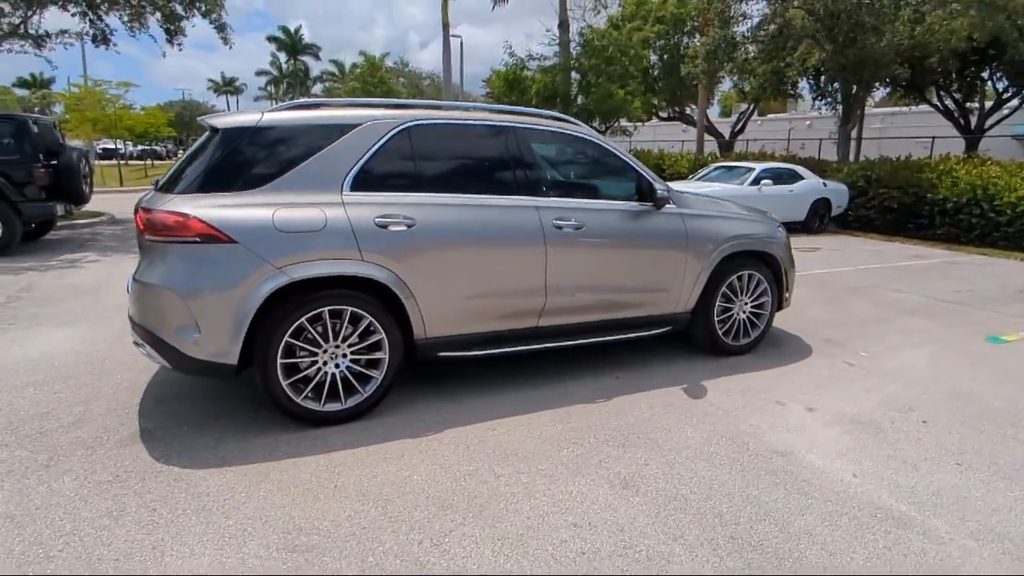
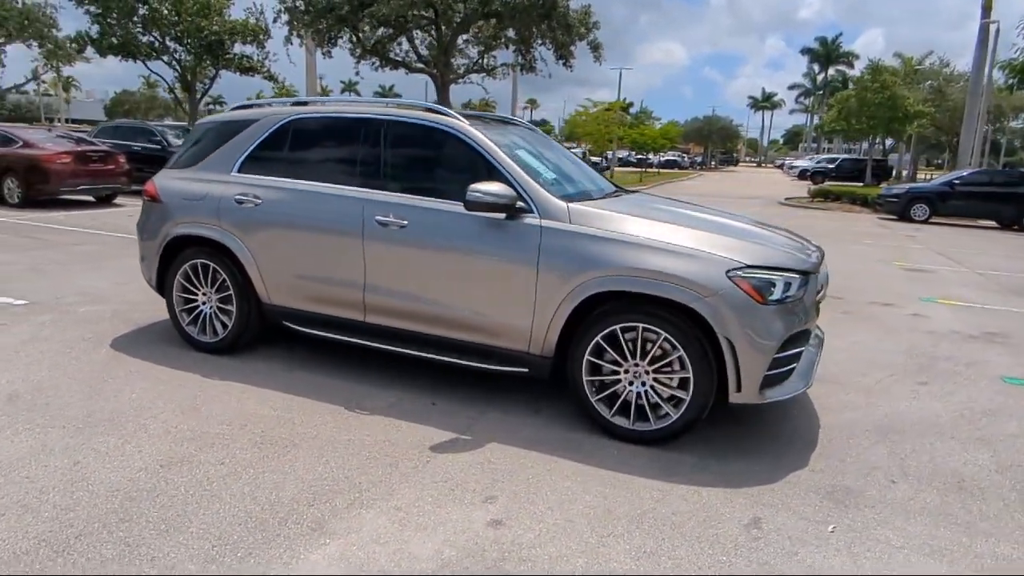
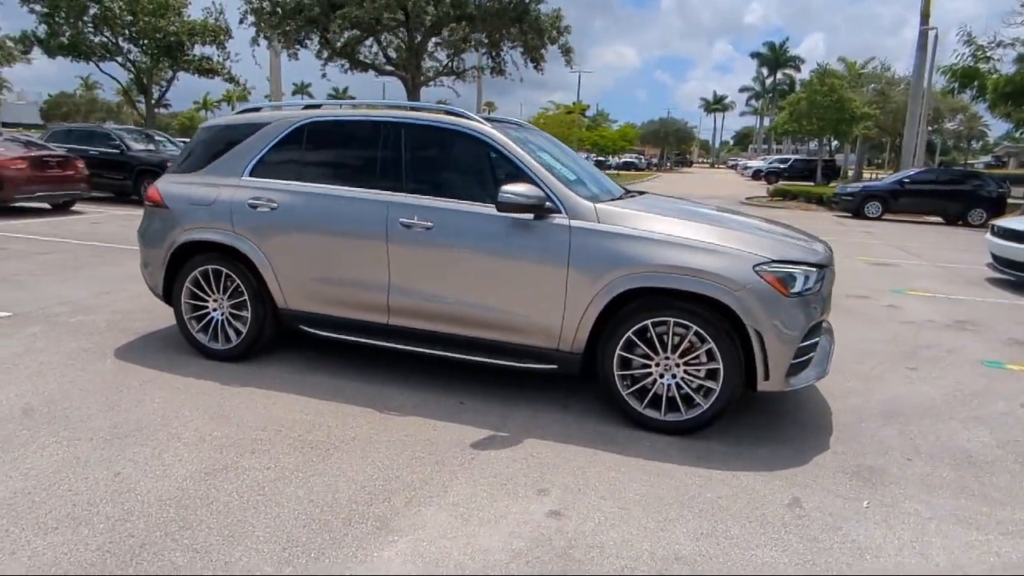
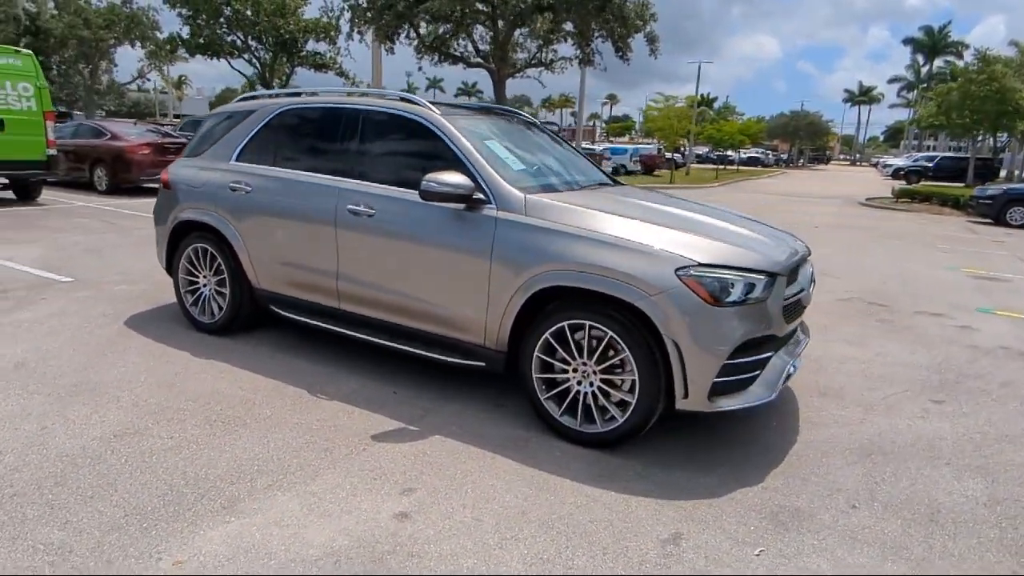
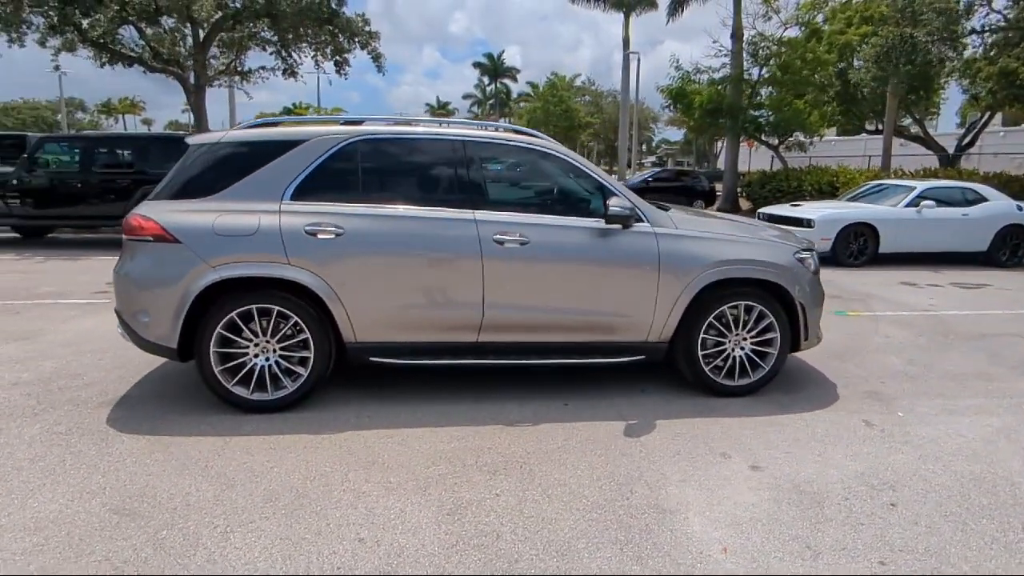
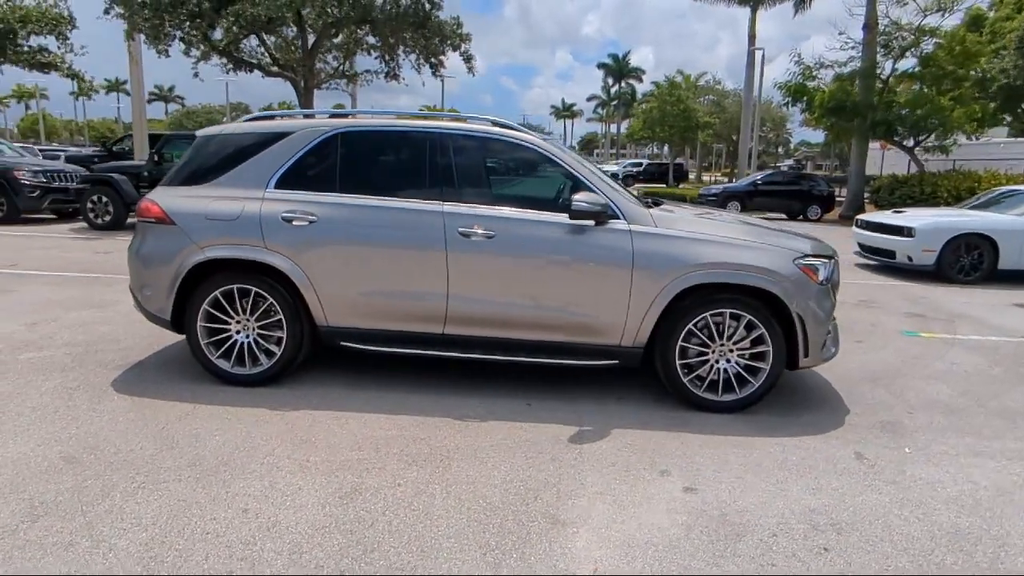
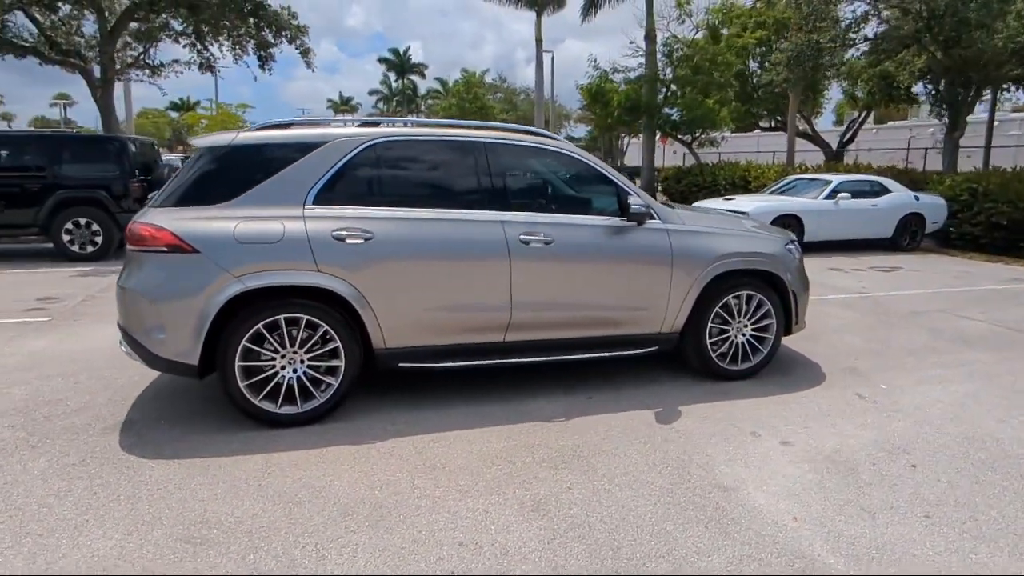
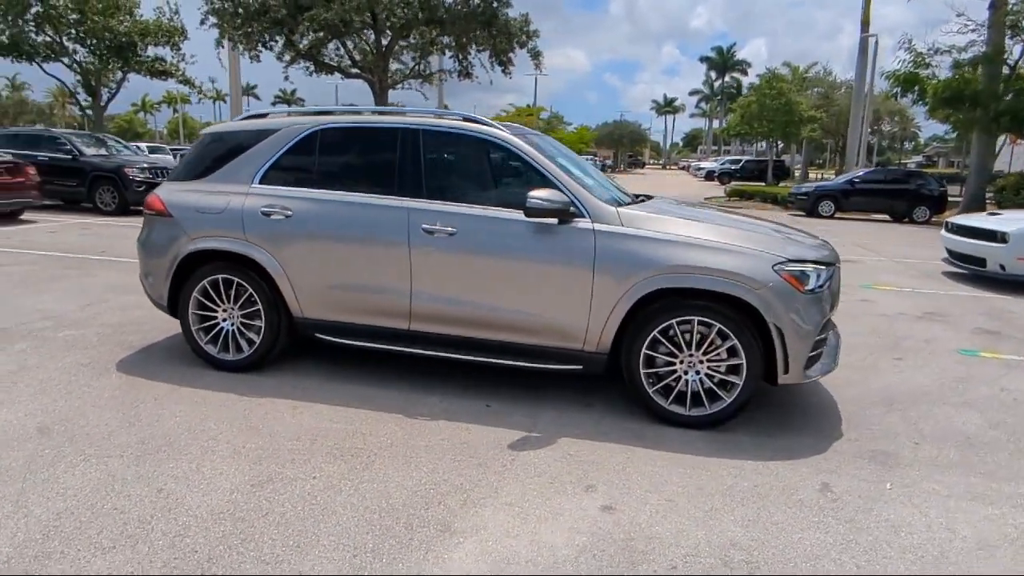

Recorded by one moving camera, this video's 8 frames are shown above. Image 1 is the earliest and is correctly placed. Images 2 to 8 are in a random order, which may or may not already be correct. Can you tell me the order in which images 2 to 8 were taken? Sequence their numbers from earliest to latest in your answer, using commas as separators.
7, 5, 6, 8, 3, 2, 4
